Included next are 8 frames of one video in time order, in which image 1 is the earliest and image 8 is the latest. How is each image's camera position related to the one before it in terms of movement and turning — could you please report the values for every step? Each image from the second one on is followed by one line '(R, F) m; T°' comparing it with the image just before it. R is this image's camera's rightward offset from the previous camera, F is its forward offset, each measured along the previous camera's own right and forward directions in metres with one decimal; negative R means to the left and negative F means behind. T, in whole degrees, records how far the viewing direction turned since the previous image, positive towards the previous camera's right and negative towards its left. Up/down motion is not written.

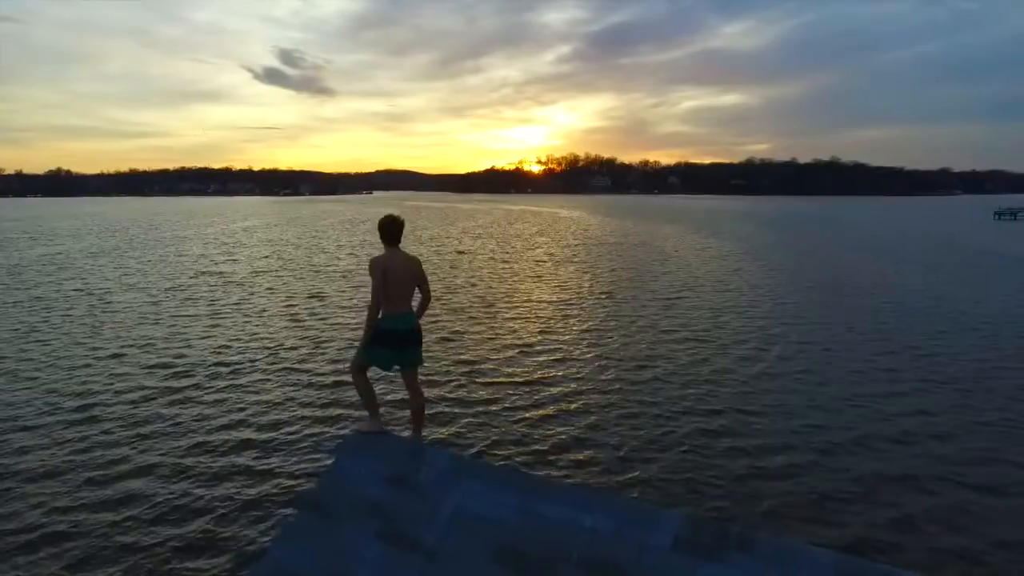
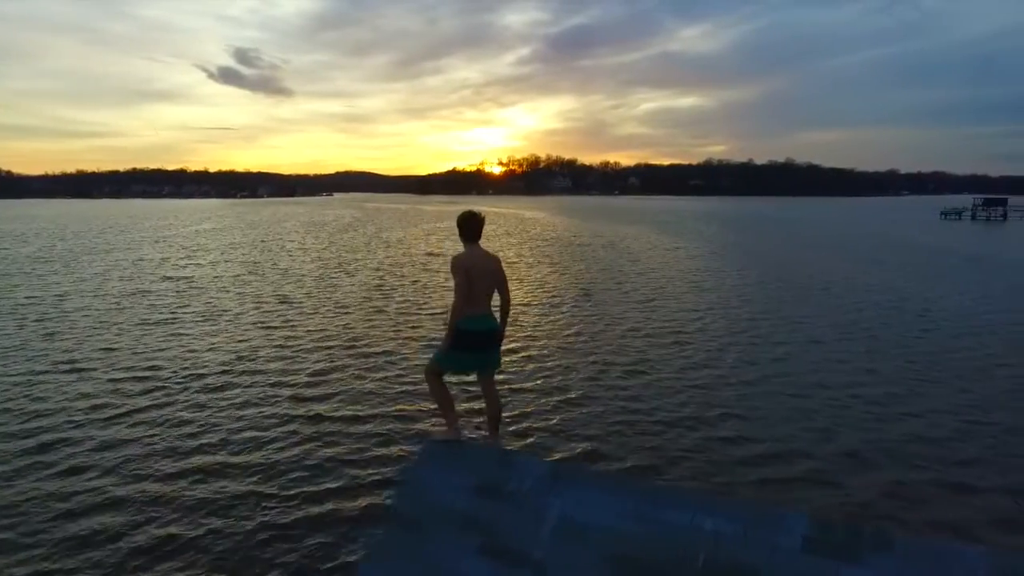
(-0.6, +0.1) m; +3°
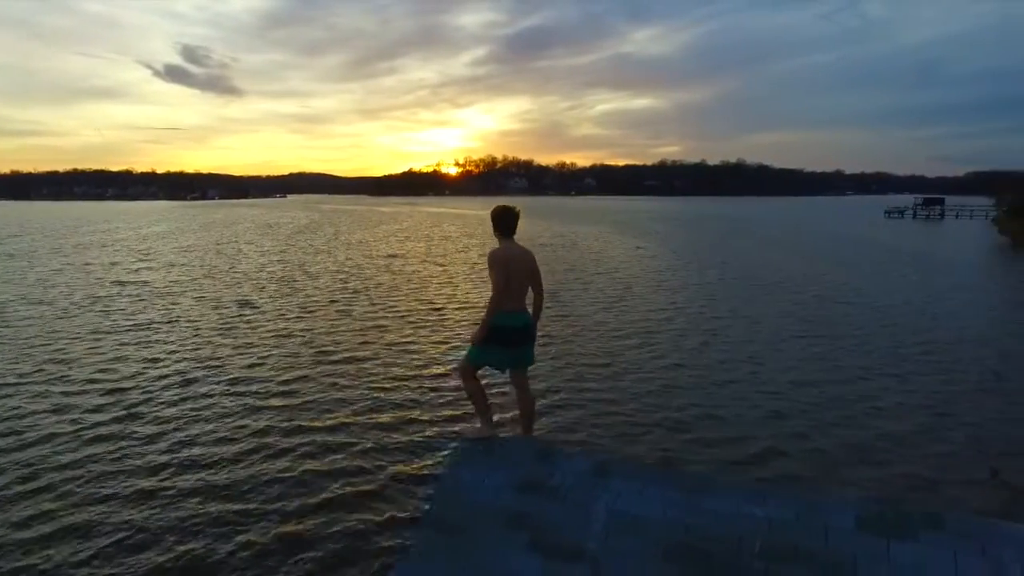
(-0.4, 0.0) m; +4°
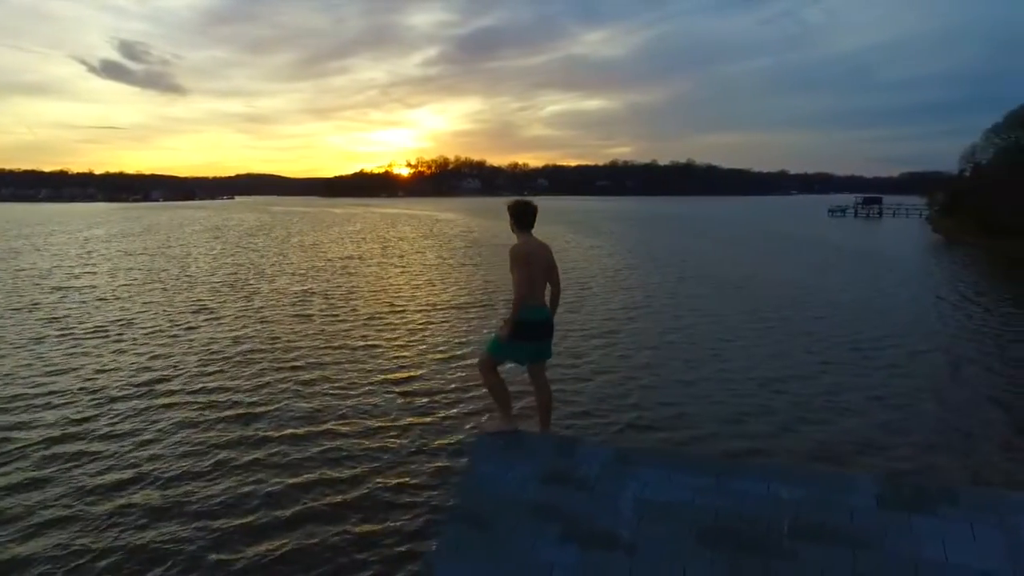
(-0.3, 0.0) m; +4°
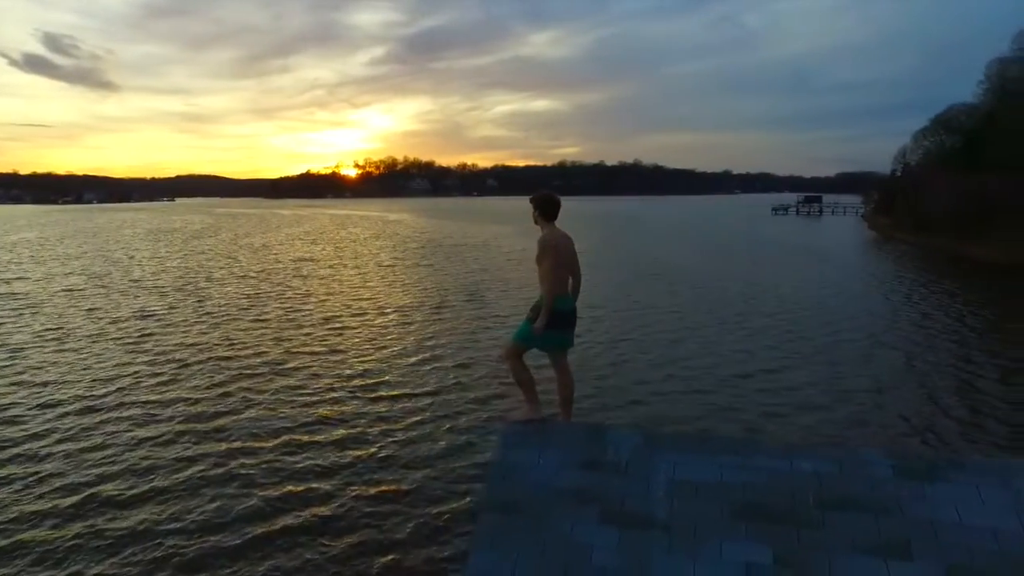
(-0.4, -0.1) m; +4°
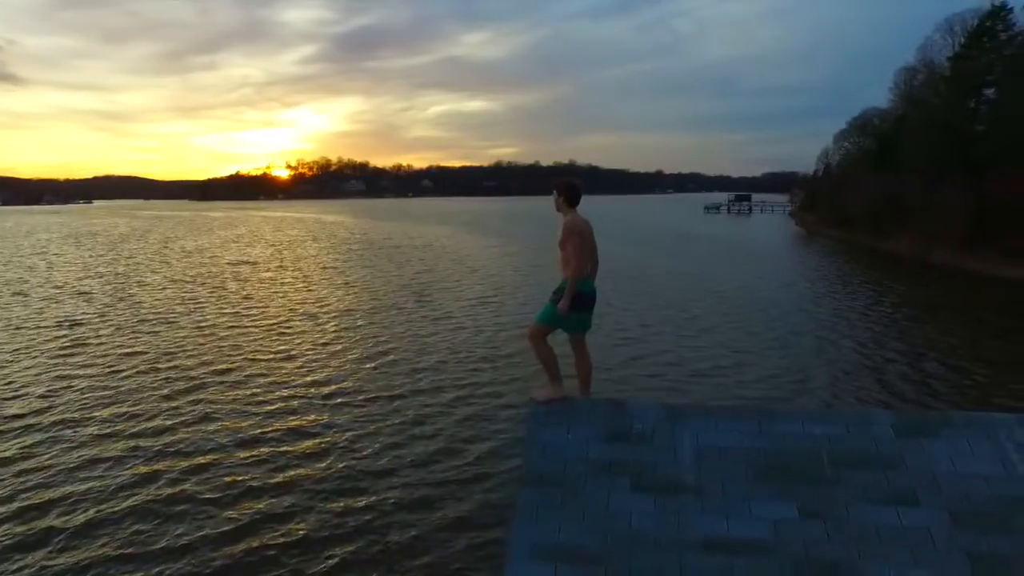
(-0.5, -0.1) m; +5°
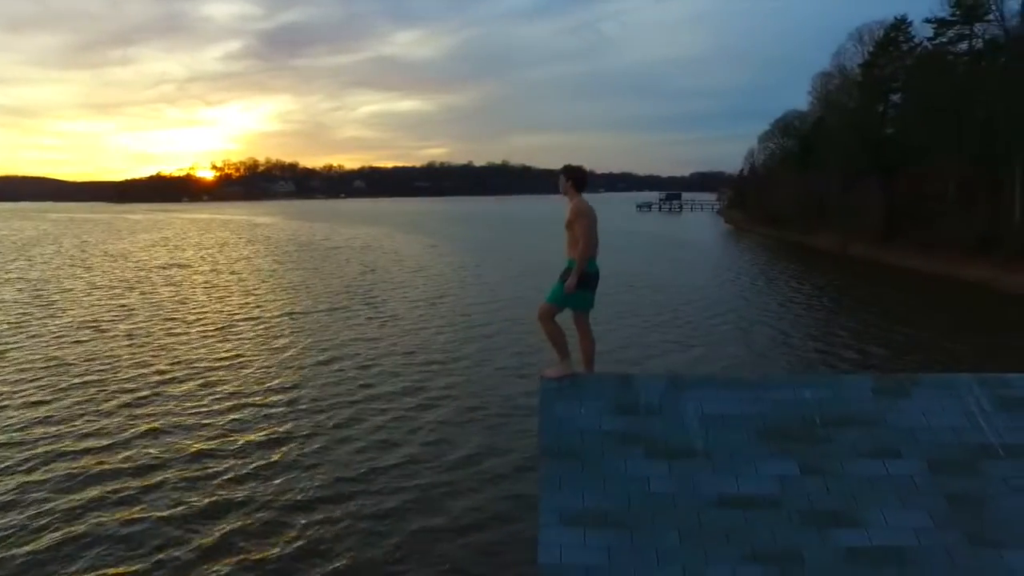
(-0.4, -0.1) m; +6°
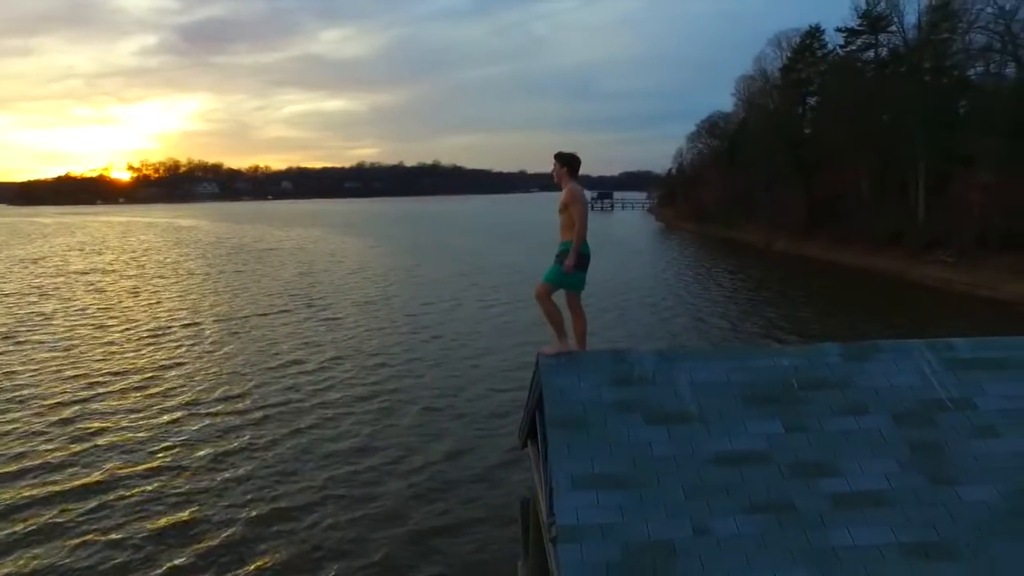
(-0.4, -0.2) m; +6°
